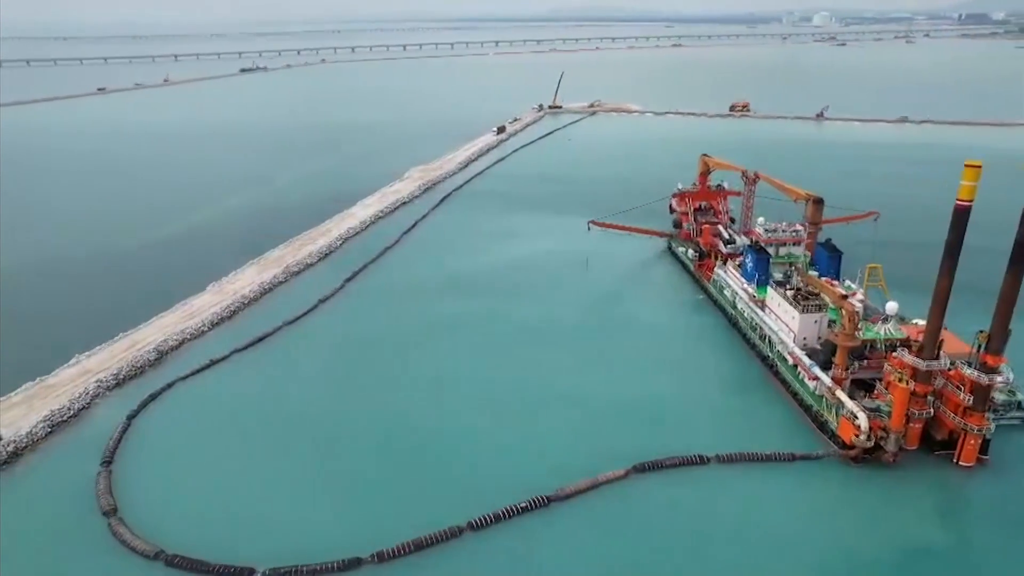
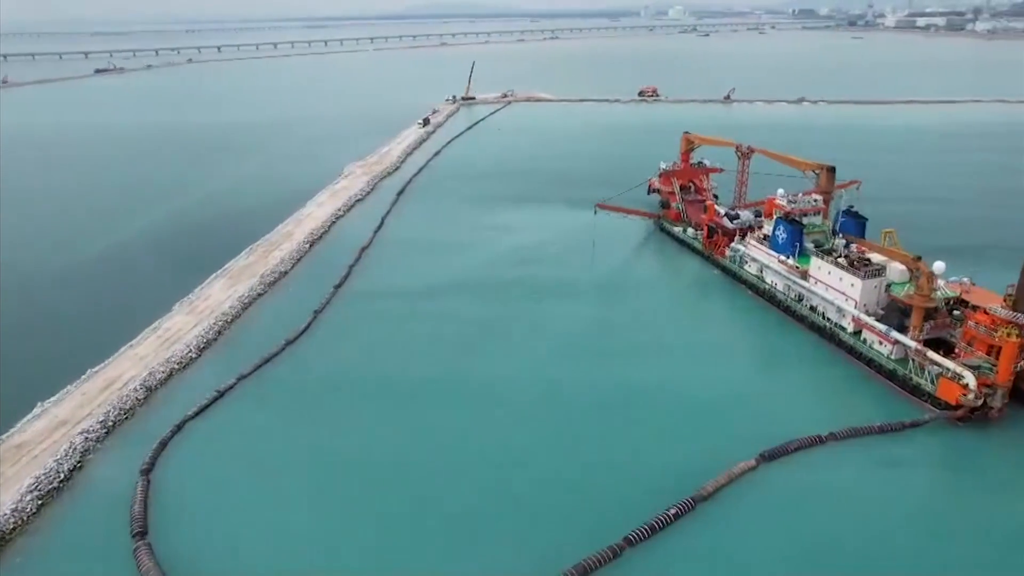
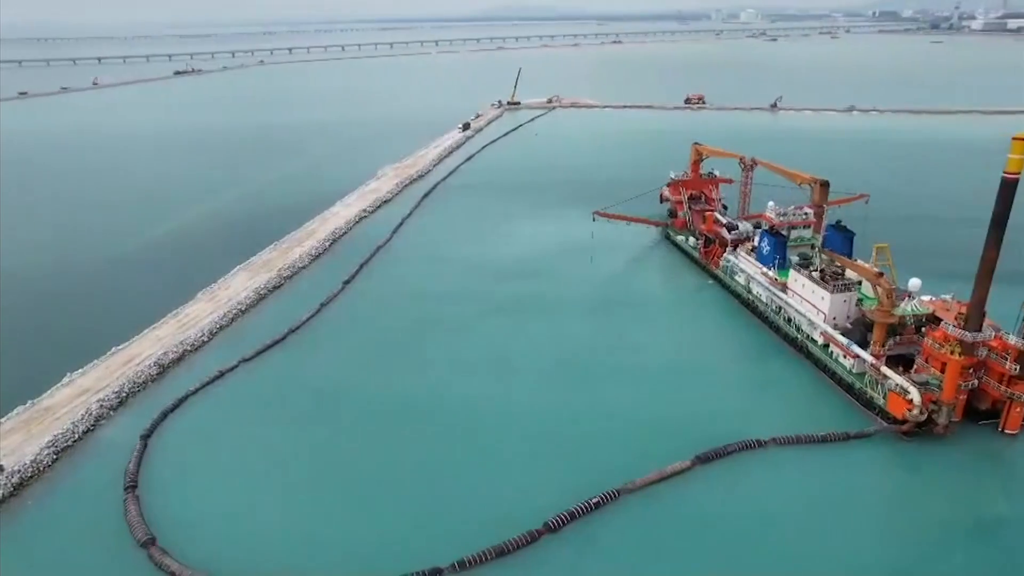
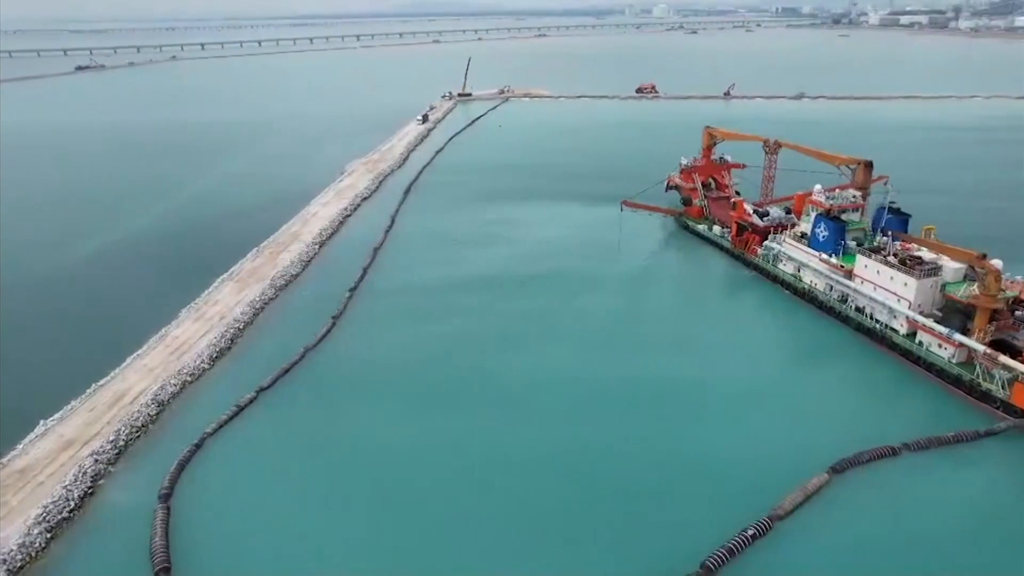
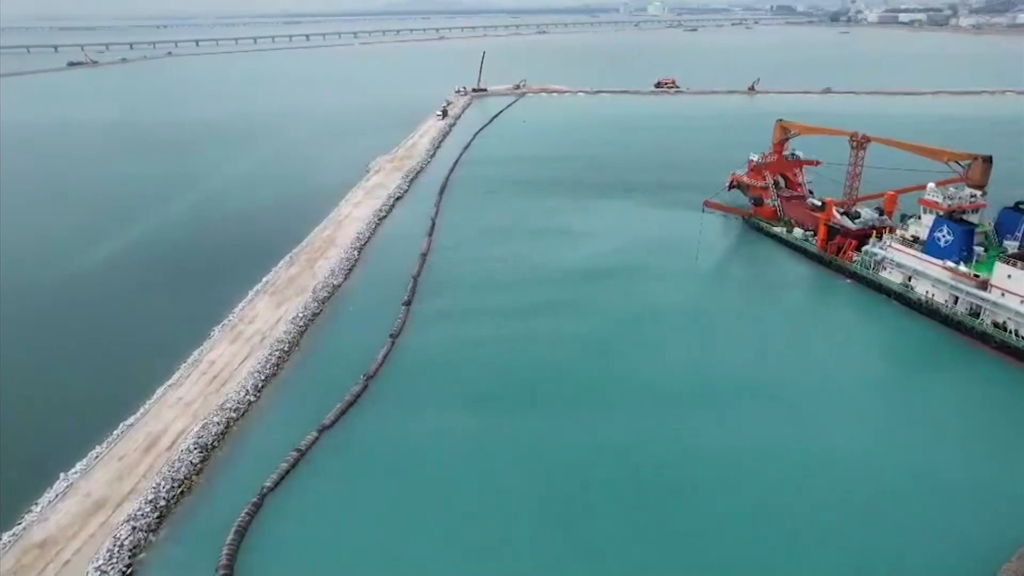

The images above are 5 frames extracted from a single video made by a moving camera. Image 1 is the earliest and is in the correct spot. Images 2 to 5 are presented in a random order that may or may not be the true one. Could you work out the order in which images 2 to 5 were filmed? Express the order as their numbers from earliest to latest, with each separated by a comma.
3, 2, 4, 5
